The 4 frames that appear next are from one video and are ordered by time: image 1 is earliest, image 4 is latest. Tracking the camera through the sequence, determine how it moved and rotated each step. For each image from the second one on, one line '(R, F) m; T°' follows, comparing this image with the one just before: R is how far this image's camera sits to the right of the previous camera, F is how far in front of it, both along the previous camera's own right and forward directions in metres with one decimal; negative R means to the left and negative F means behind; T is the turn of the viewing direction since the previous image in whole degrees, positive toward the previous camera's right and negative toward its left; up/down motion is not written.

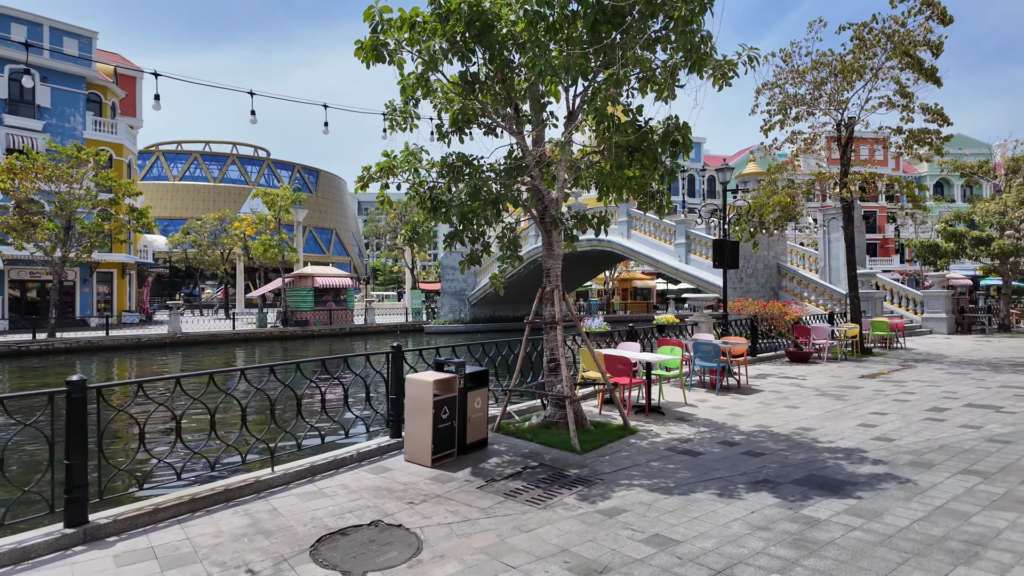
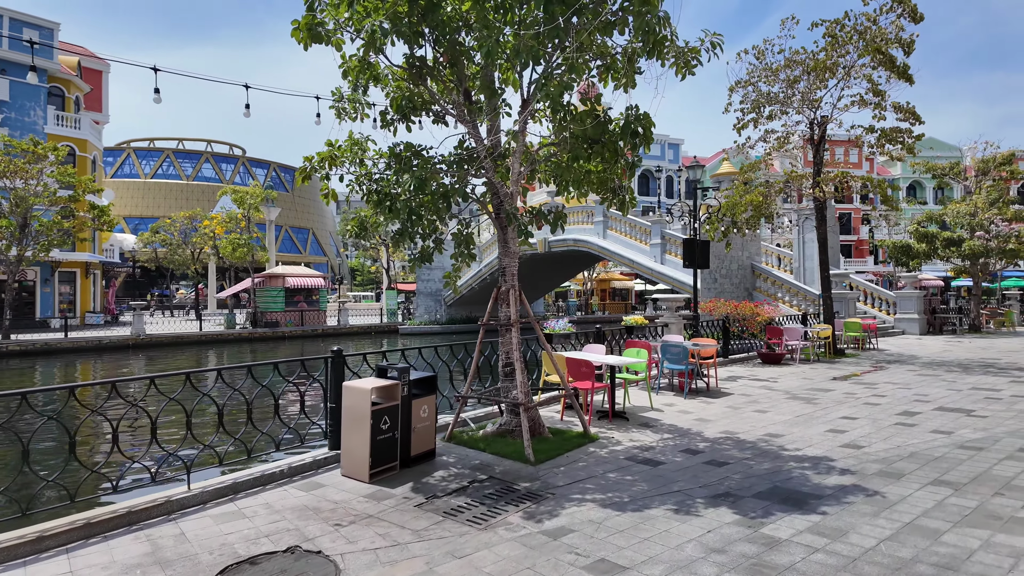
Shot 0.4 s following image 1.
(+0.3, +0.4) m; +2°
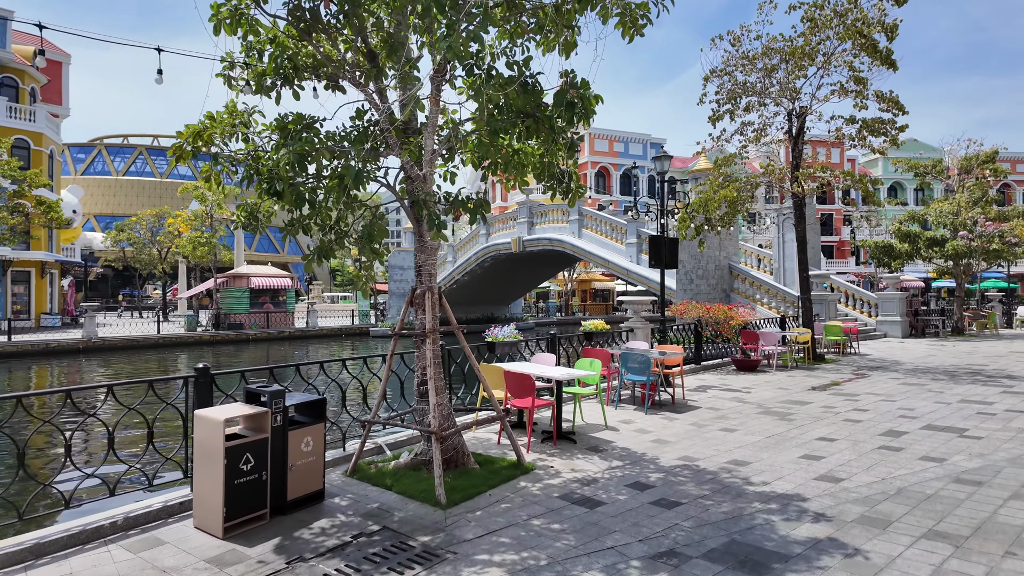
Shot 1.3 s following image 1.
(+0.6, +1.0) m; +1°
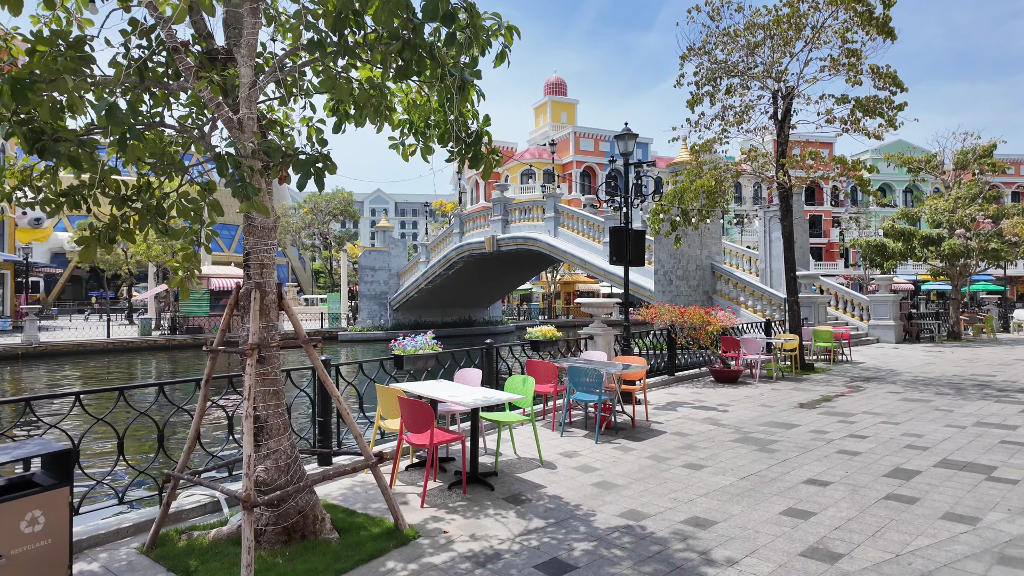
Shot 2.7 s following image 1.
(+0.8, +1.5) m; +1°
